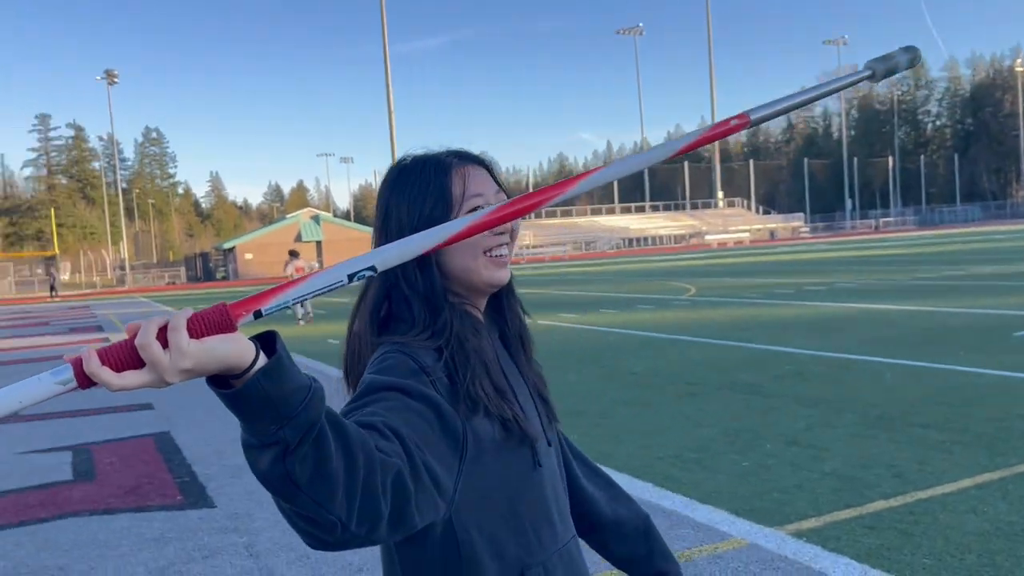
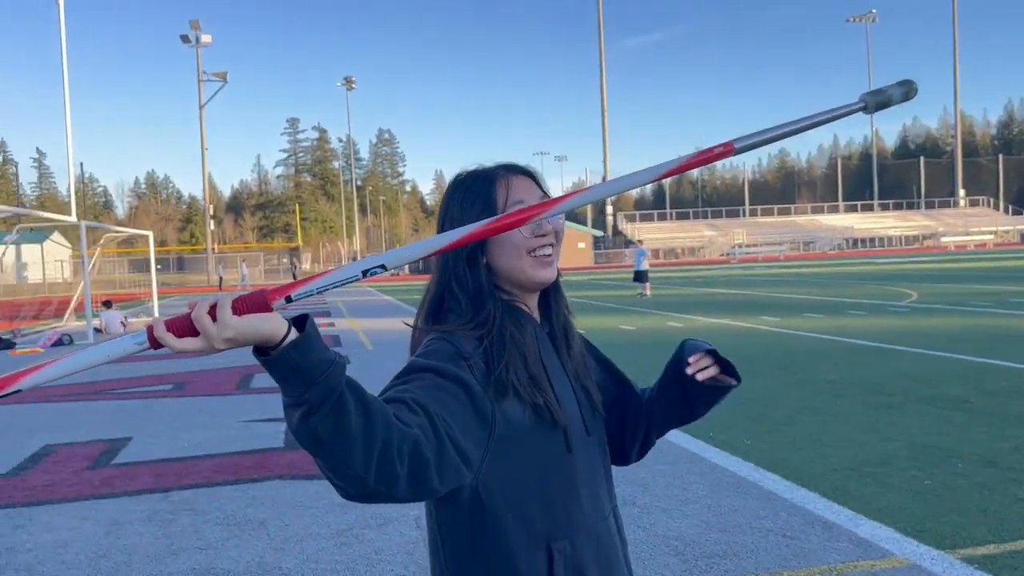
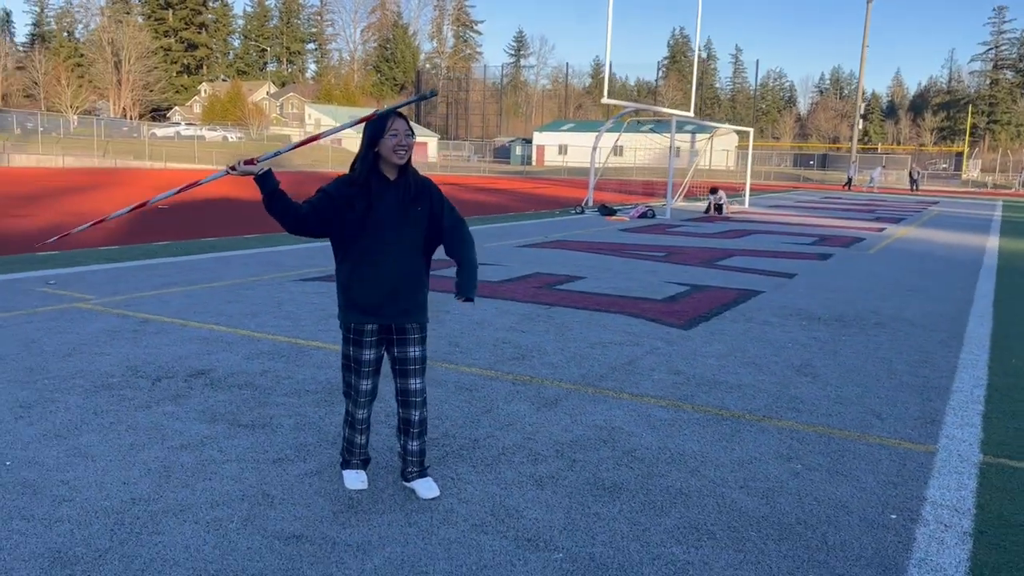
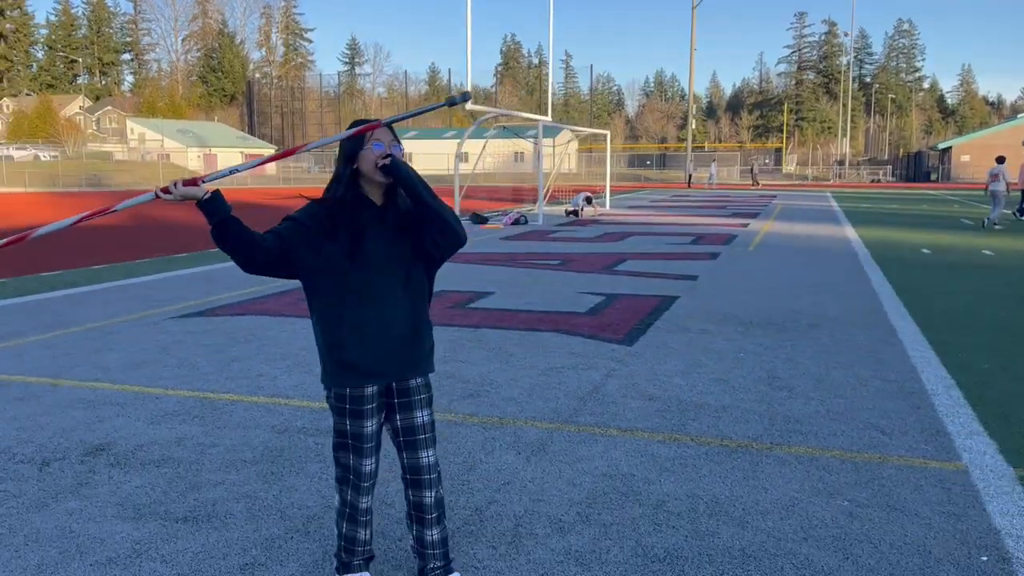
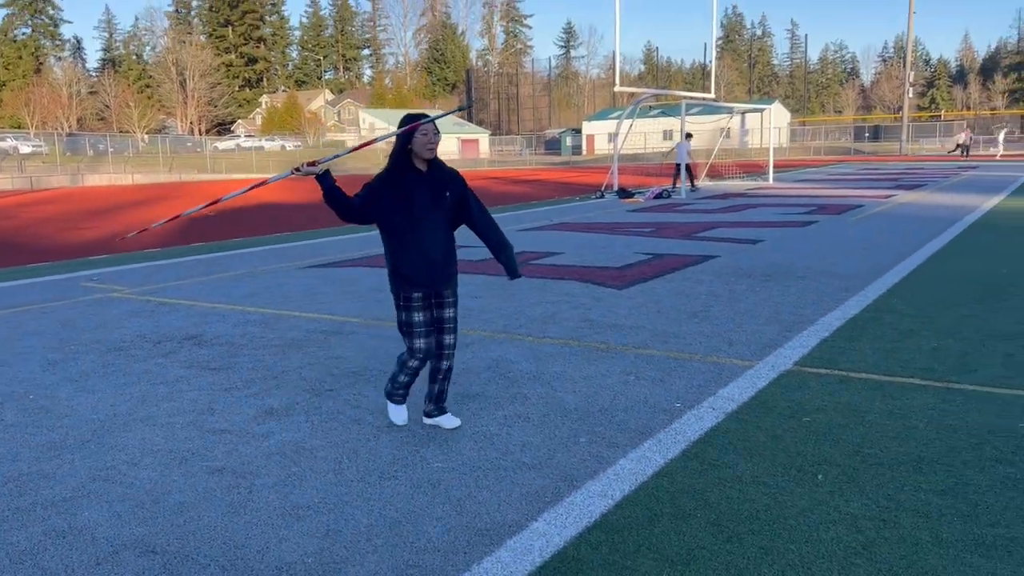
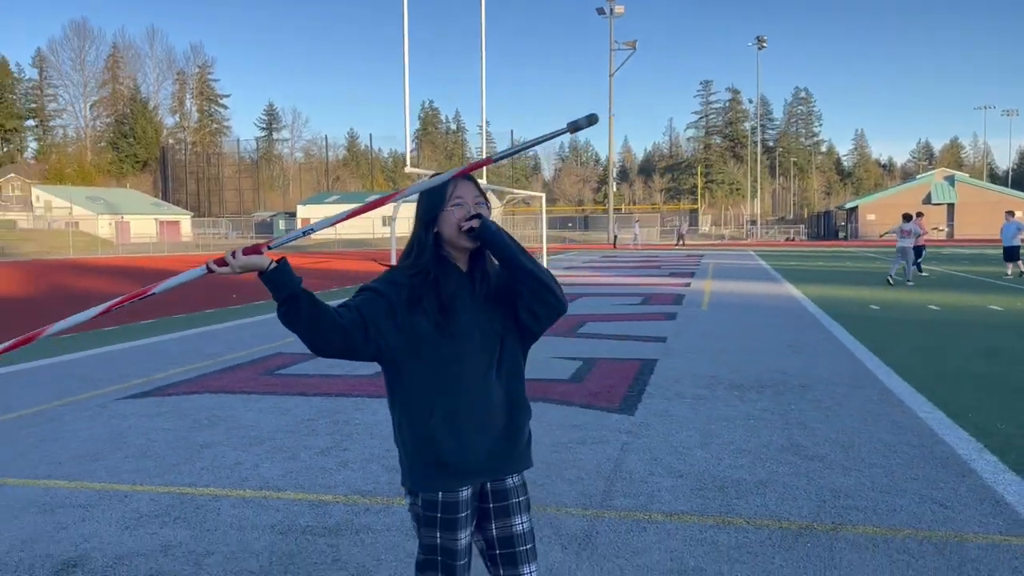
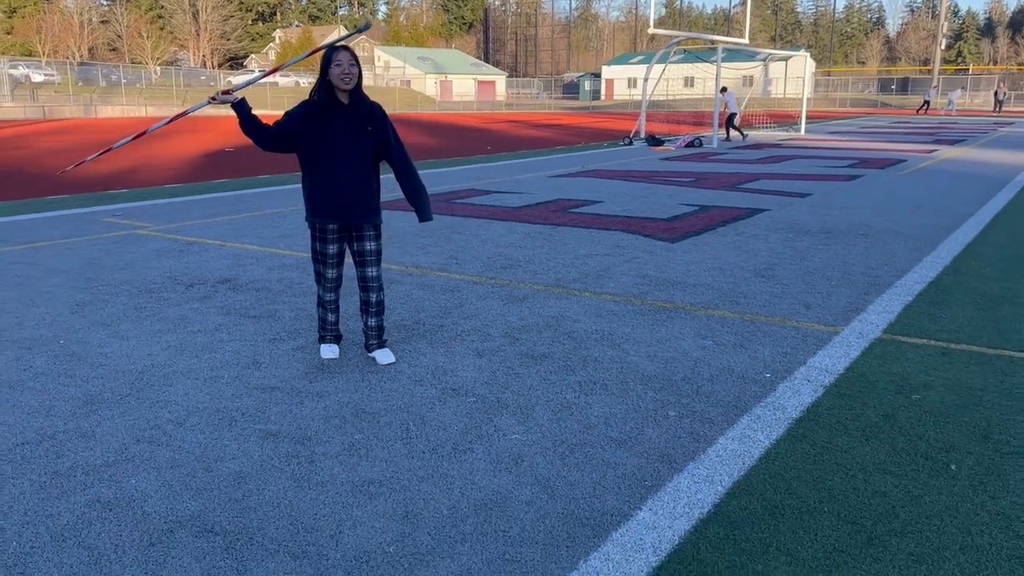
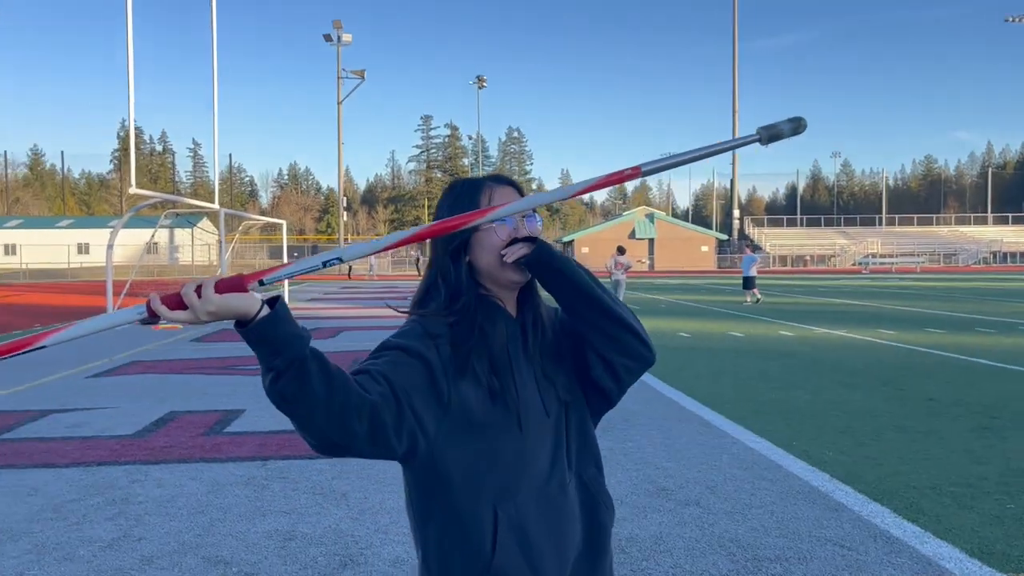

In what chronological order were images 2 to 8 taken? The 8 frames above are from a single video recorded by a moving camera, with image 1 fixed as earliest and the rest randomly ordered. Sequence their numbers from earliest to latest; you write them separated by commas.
2, 8, 6, 4, 3, 7, 5
